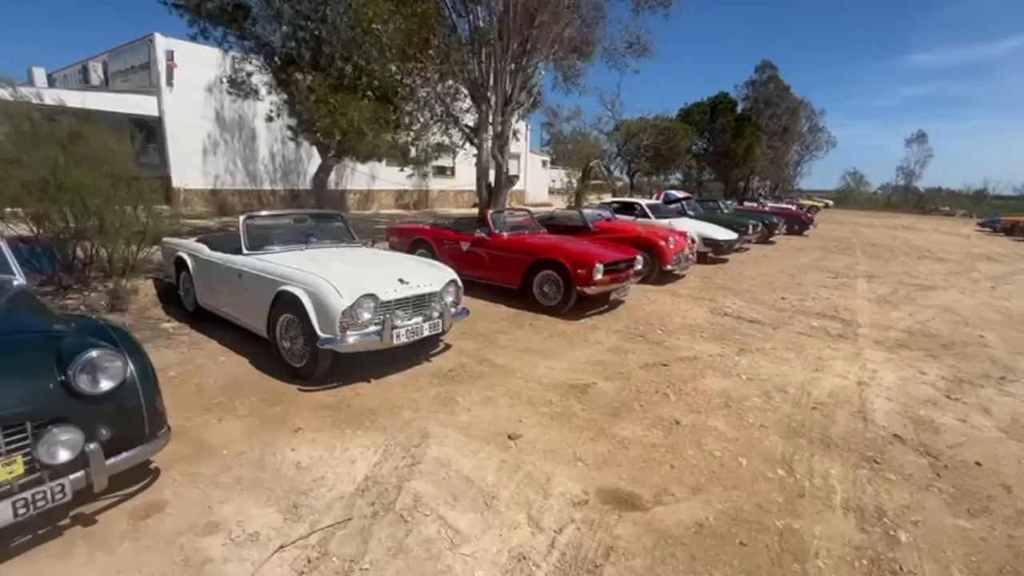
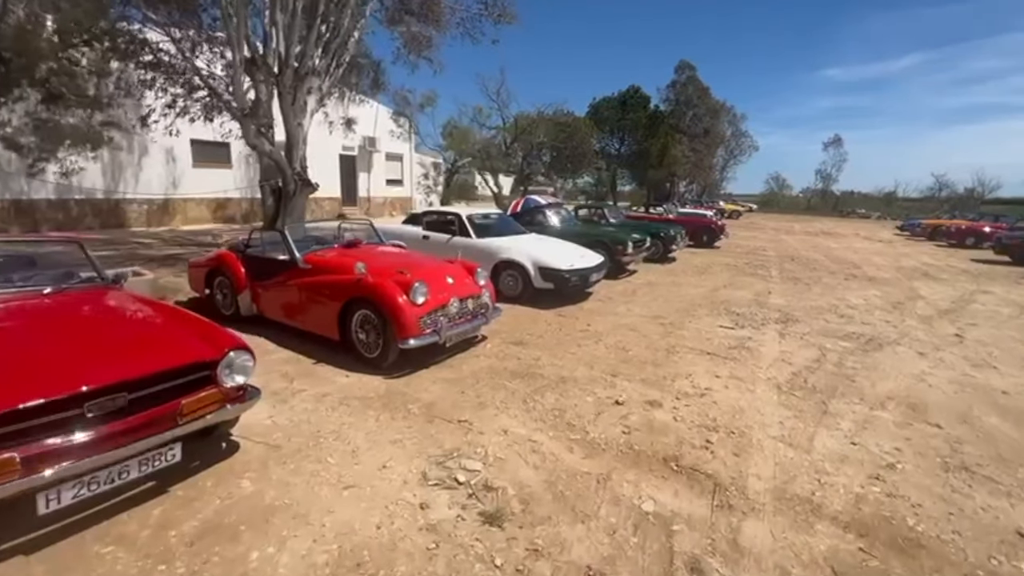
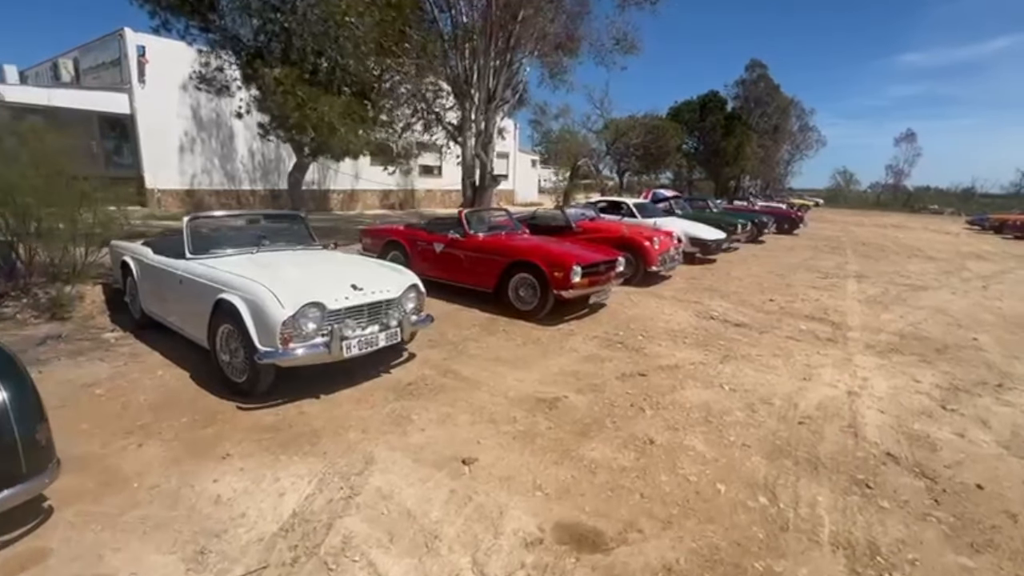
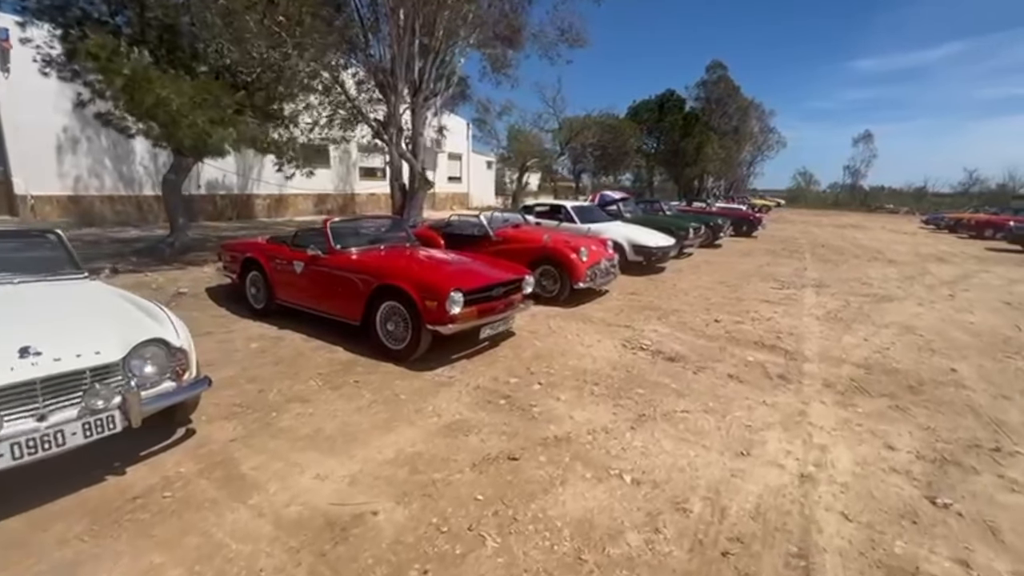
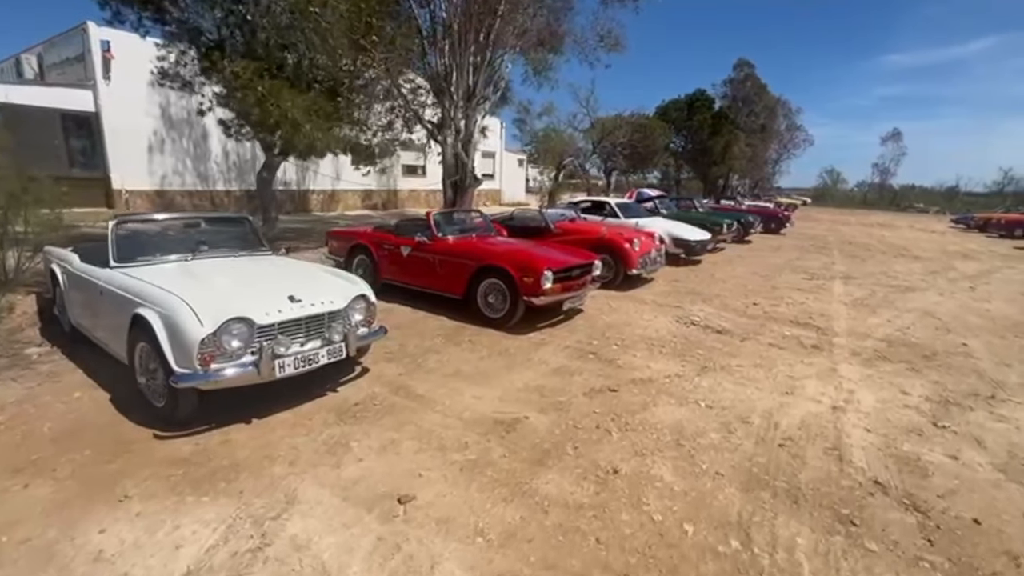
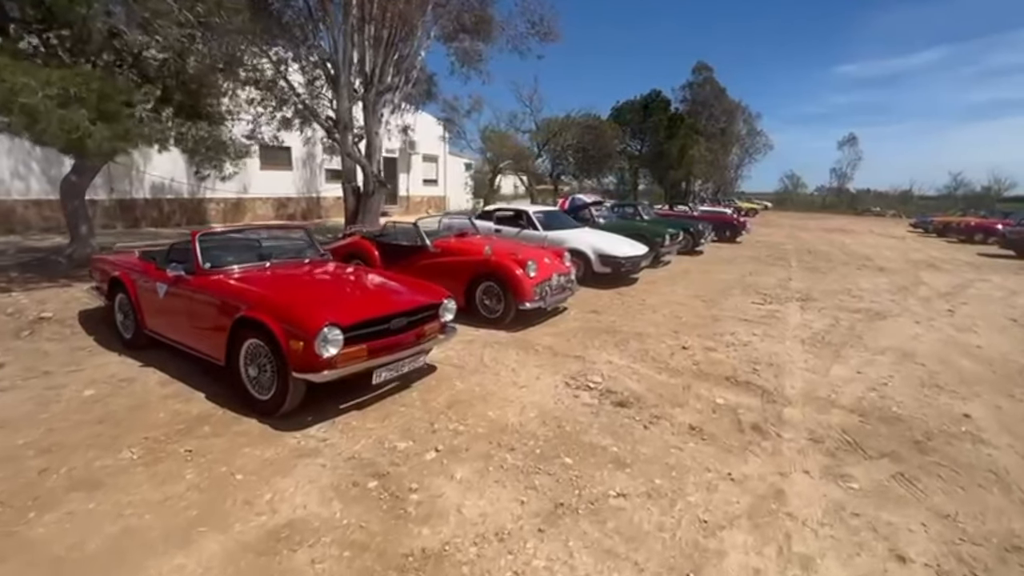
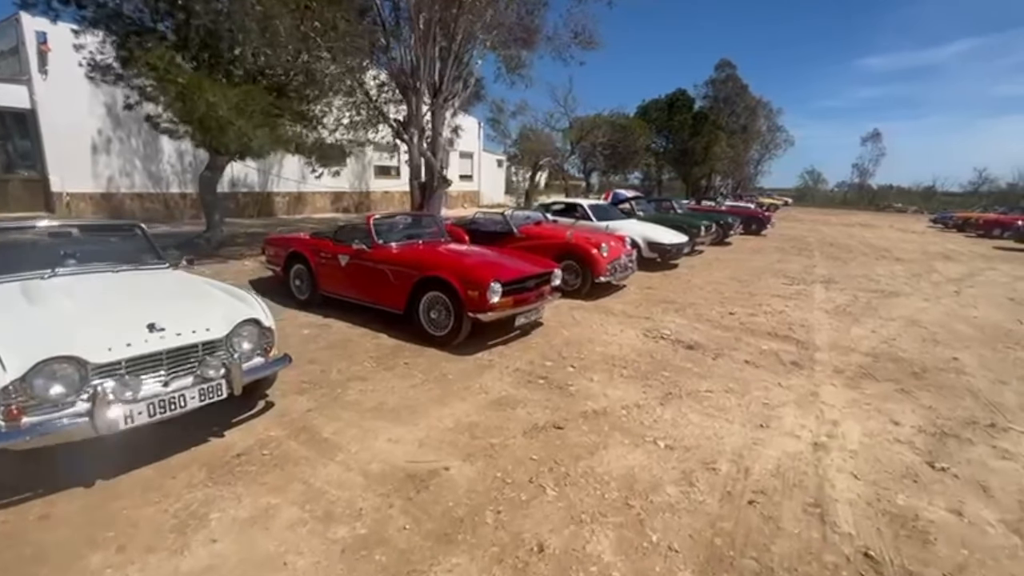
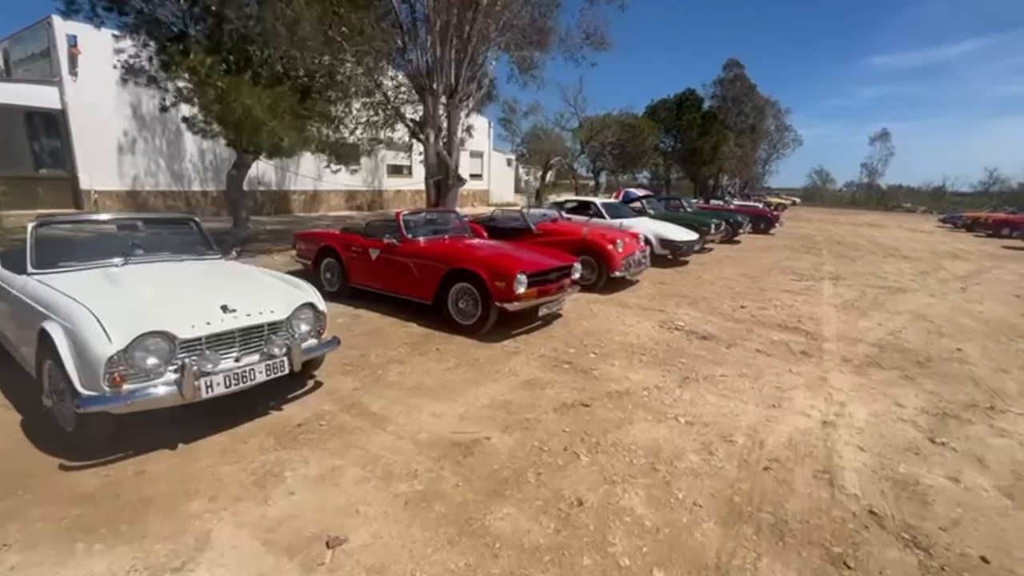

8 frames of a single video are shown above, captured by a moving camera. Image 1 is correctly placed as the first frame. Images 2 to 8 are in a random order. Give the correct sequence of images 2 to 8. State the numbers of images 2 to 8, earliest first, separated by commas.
3, 5, 8, 7, 4, 6, 2
